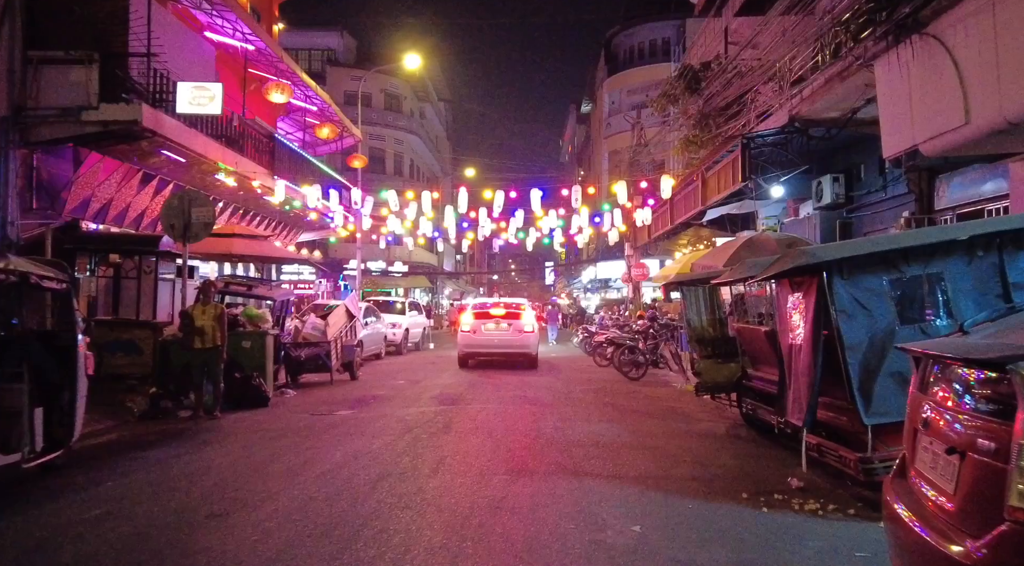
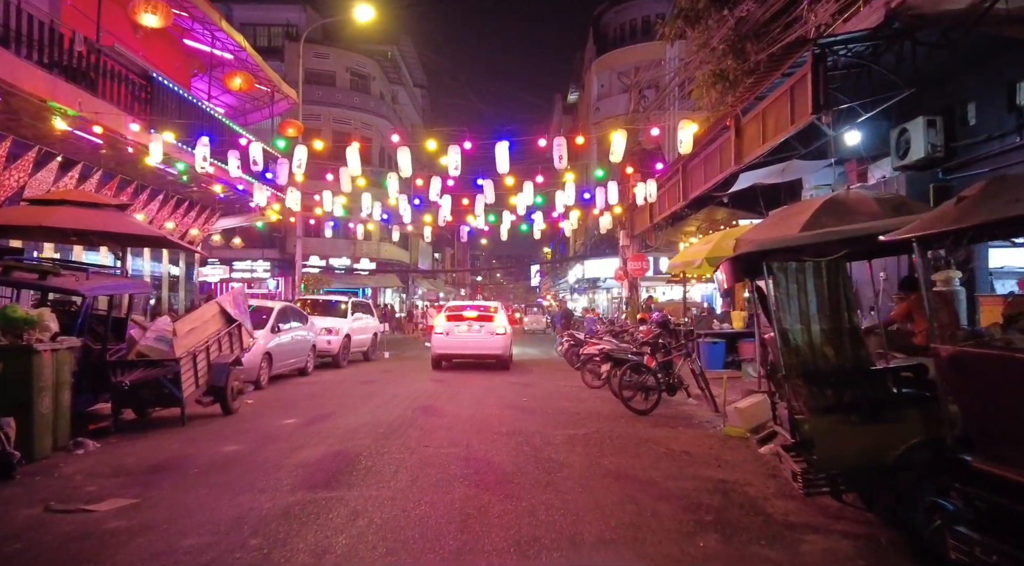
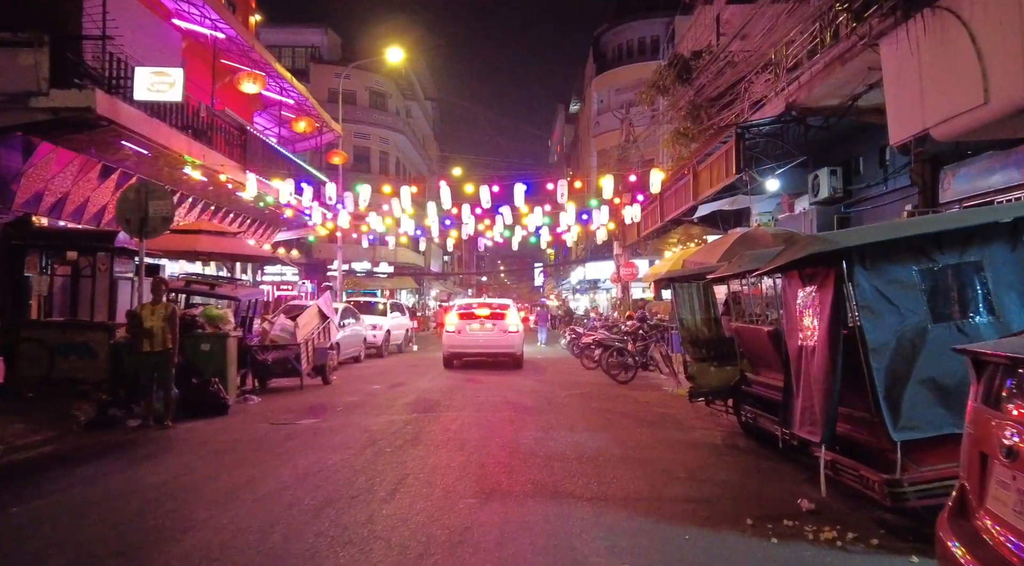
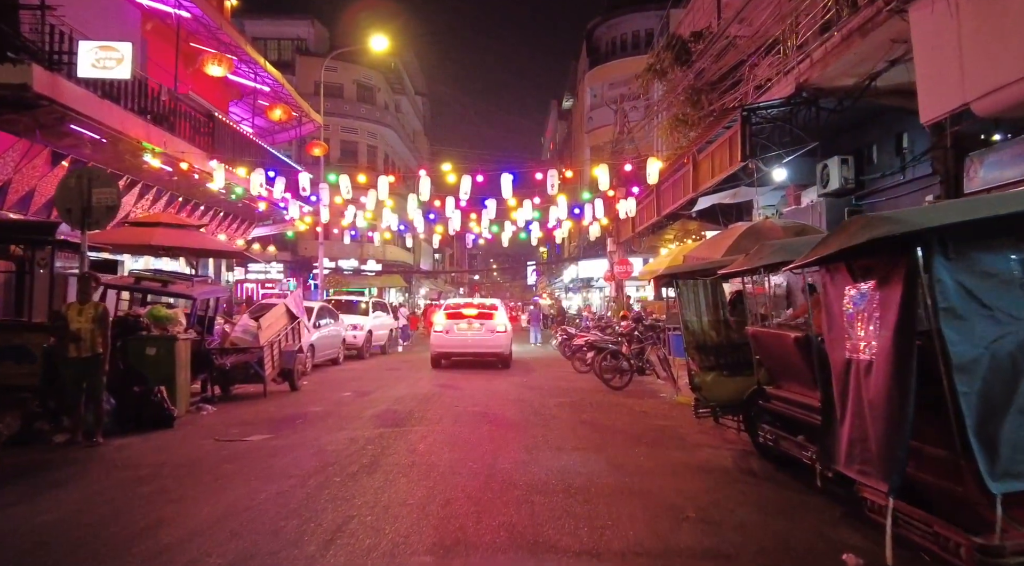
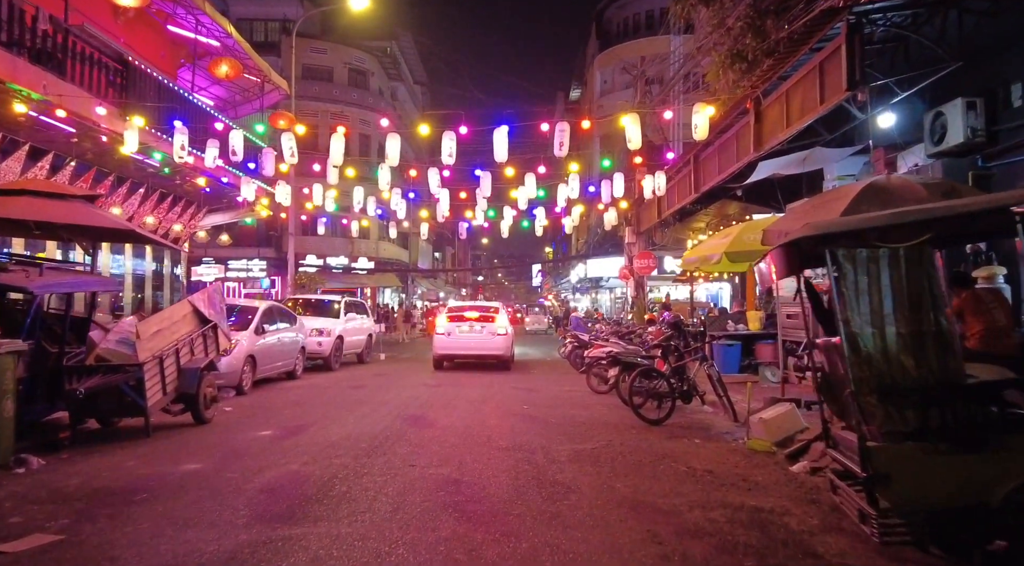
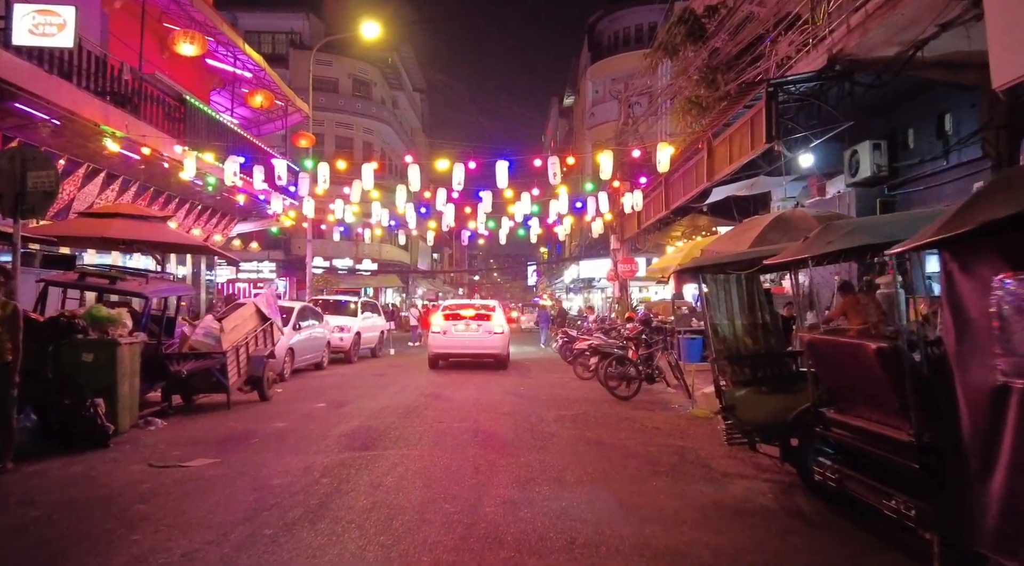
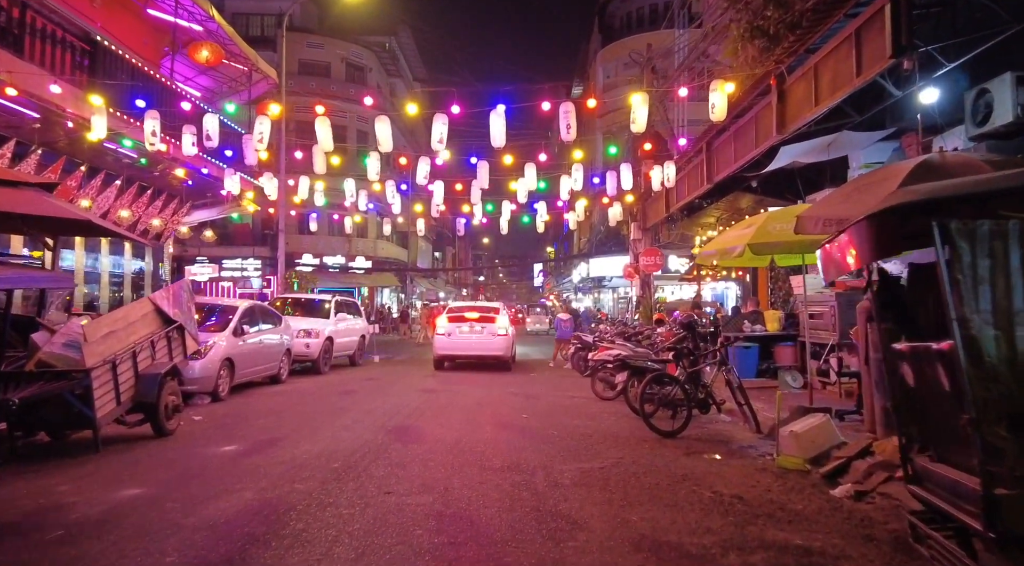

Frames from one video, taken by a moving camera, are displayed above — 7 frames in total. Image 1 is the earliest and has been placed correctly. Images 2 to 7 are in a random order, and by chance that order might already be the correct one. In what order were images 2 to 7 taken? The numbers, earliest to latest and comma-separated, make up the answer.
3, 4, 6, 2, 5, 7
